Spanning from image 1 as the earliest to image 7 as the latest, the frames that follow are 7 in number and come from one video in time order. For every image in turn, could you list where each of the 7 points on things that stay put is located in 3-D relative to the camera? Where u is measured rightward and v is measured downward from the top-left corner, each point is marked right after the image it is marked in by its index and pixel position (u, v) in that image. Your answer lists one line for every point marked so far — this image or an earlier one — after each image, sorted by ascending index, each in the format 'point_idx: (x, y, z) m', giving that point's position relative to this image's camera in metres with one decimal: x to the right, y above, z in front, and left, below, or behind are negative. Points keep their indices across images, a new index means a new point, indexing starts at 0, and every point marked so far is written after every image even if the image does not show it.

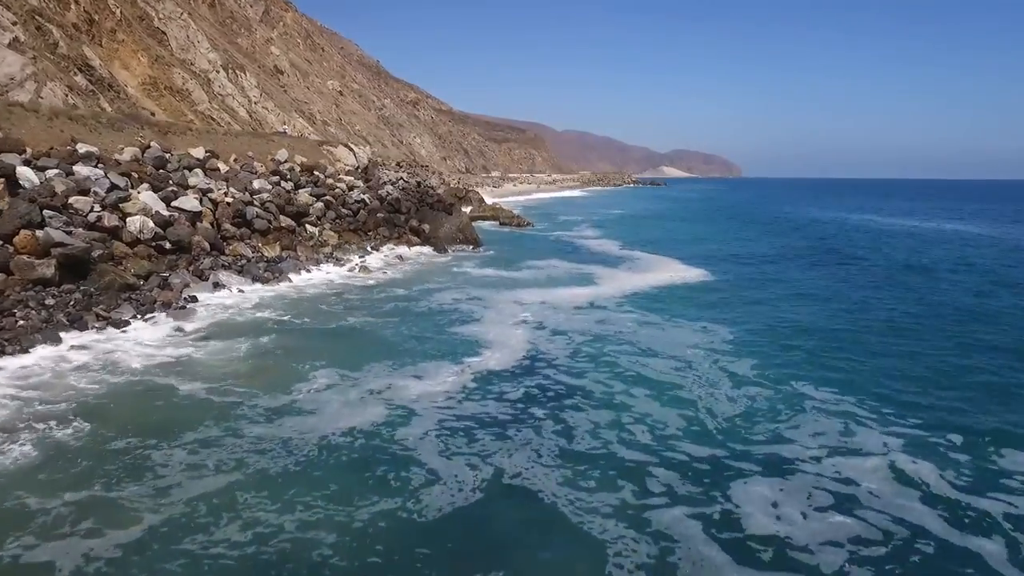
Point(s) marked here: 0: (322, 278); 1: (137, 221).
0: (-5.6, +0.3, +19.4) m
1: (-9.5, +1.7, +15.7) m
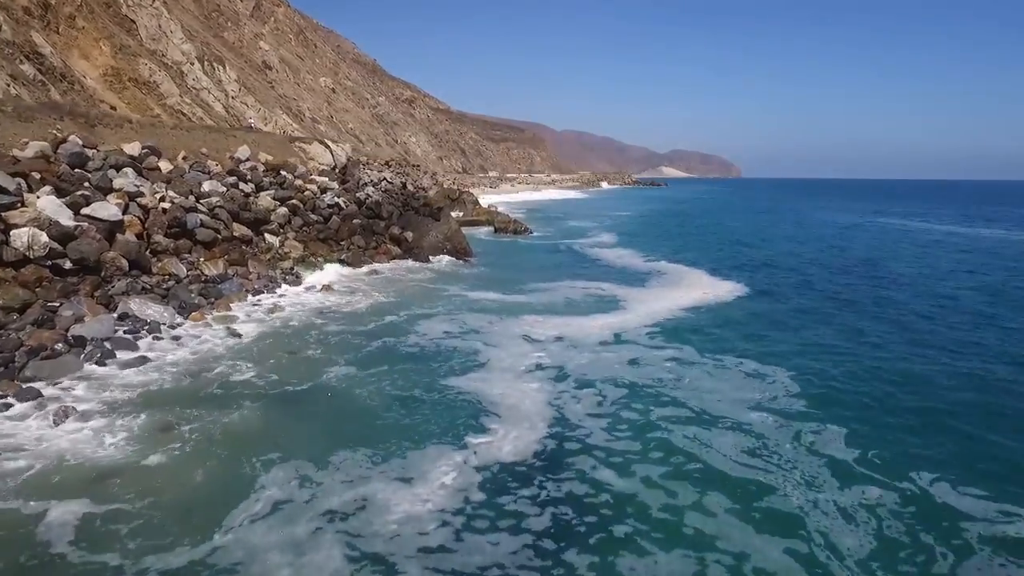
0: (-5.8, -0.3, +16.0) m
1: (-9.7, +1.1, +12.3) m
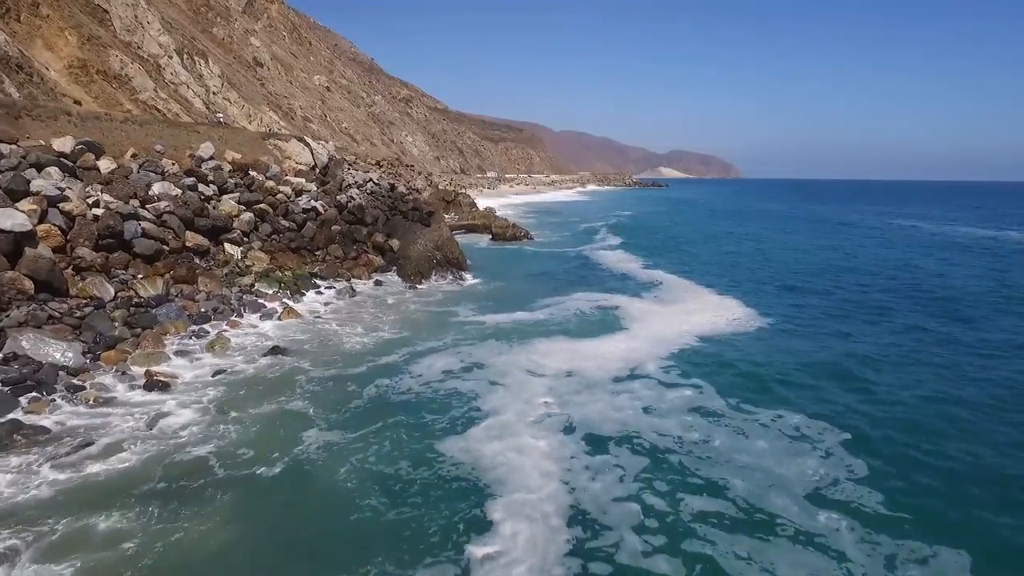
0: (-5.8, -0.9, +13.2) m
1: (-9.7, +0.5, +9.5) m
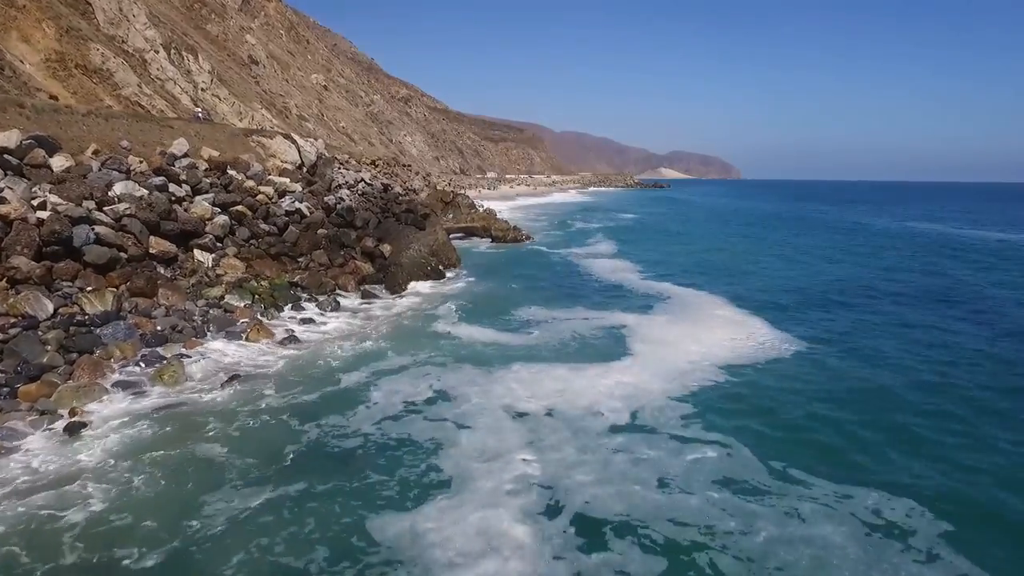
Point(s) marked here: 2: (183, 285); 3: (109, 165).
0: (-5.8, -1.1, +11.4) m
1: (-9.6, +0.3, +7.7) m
2: (-7.5, 0.0, +14.0) m
3: (-10.4, +3.2, +16.1) m
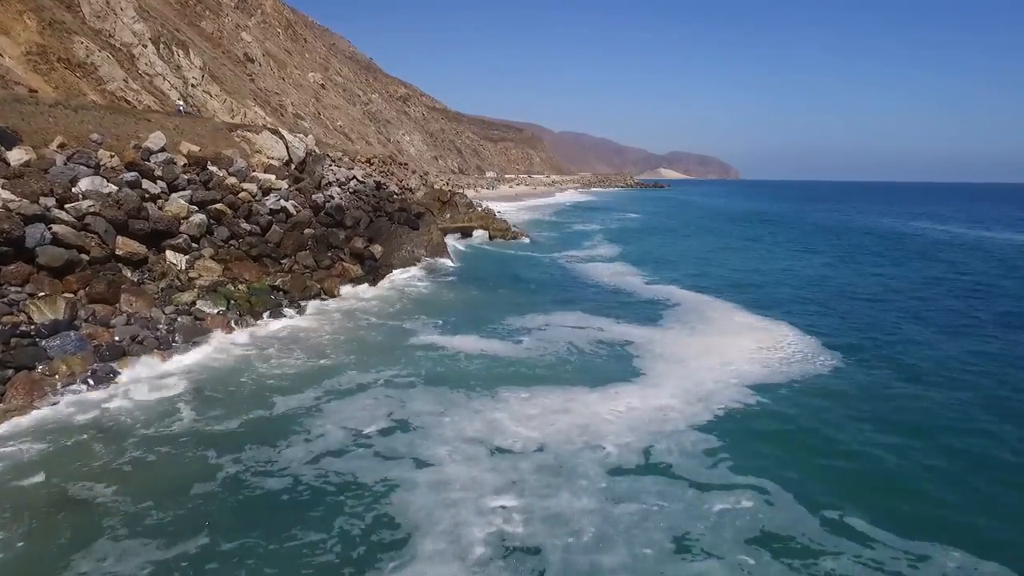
0: (-5.8, -1.2, +10.2) m
1: (-9.6, +0.2, +6.5) m
2: (-7.5, -0.1, +12.8) m
3: (-10.5, +3.1, +14.8) m
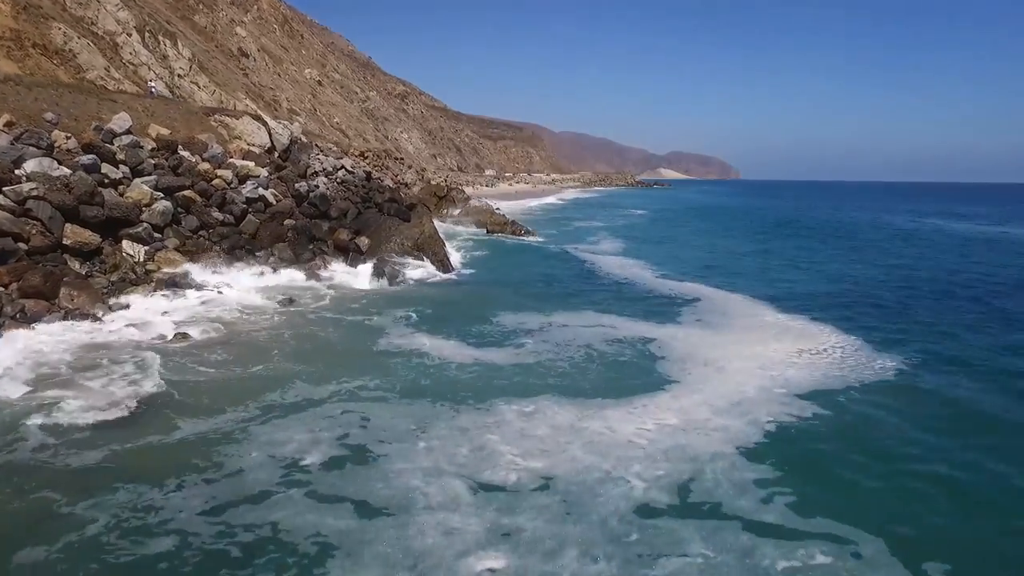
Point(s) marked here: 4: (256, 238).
0: (-5.8, -1.1, +8.6) m
1: (-9.7, +0.3, +4.9) m
2: (-7.5, 0.0, +11.3) m
3: (-10.5, +3.2, +13.3) m
4: (-6.5, +1.3, +15.7) m
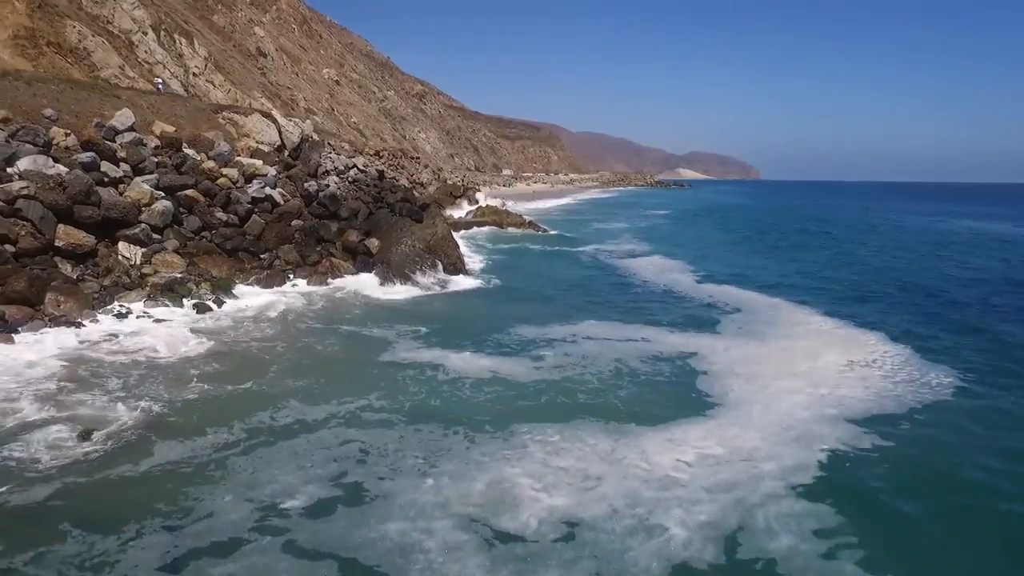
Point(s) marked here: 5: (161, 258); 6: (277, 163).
0: (-5.6, -1.2, +7.9) m
1: (-9.6, +0.2, +4.3) m
2: (-7.2, 0.0, +10.6) m
3: (-10.1, +3.1, +12.7) m
4: (-6.1, +1.2, +15.0) m
5: (-7.1, +0.6, +12.5) m
6: (-7.0, +3.7, +18.4) m
